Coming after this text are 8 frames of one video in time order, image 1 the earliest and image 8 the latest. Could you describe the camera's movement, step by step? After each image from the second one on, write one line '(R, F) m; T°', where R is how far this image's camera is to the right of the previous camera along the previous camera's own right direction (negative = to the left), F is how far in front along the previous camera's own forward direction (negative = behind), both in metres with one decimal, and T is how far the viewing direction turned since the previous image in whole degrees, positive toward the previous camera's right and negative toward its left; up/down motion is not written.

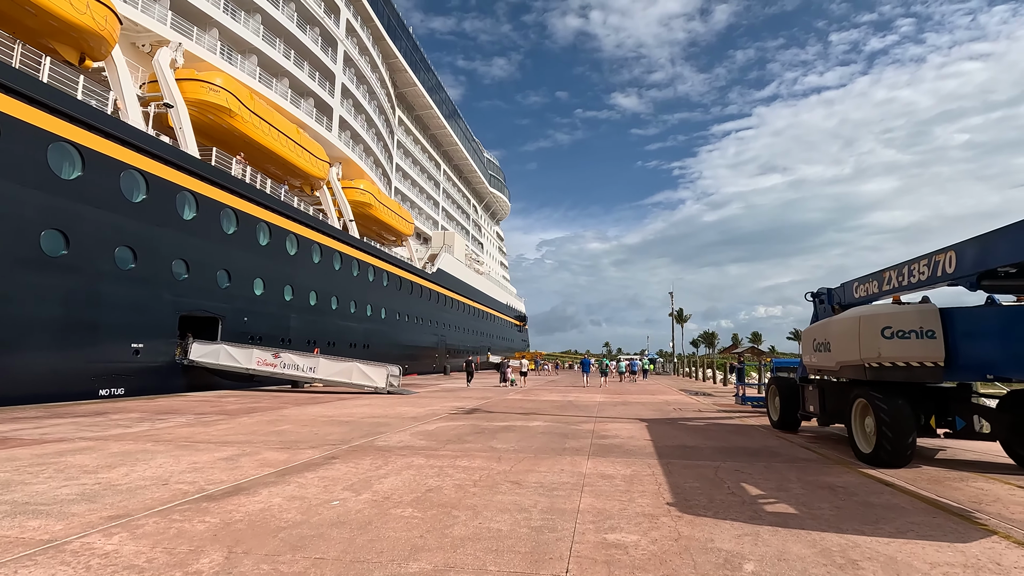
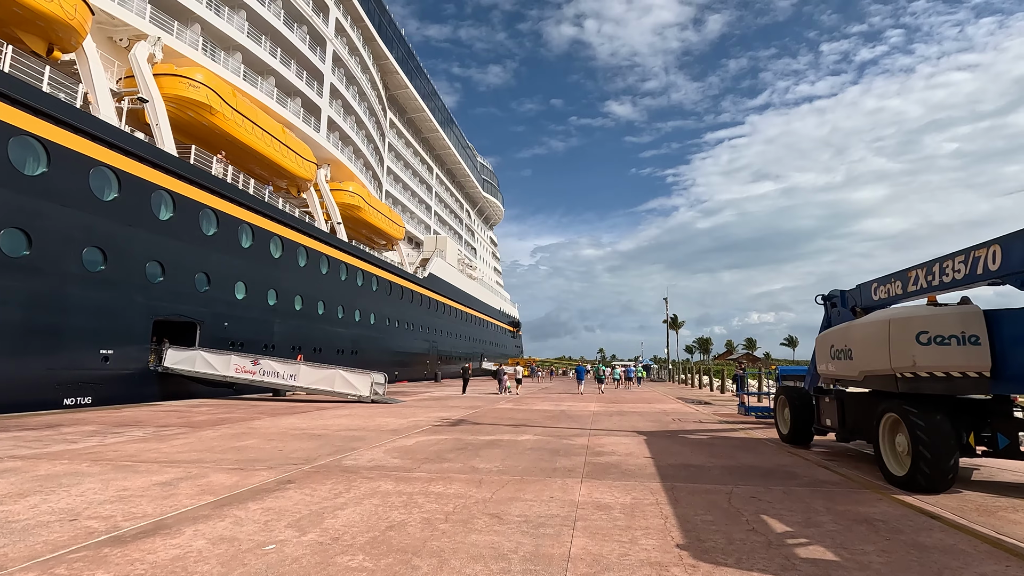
(+0.1, +0.6) m; +1°
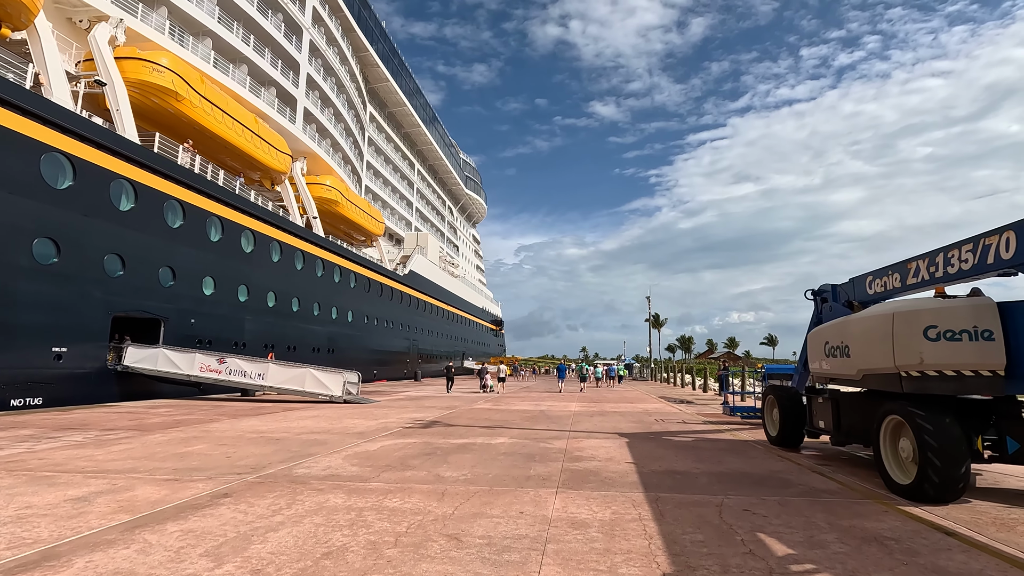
(+0.1, +0.4) m; +2°
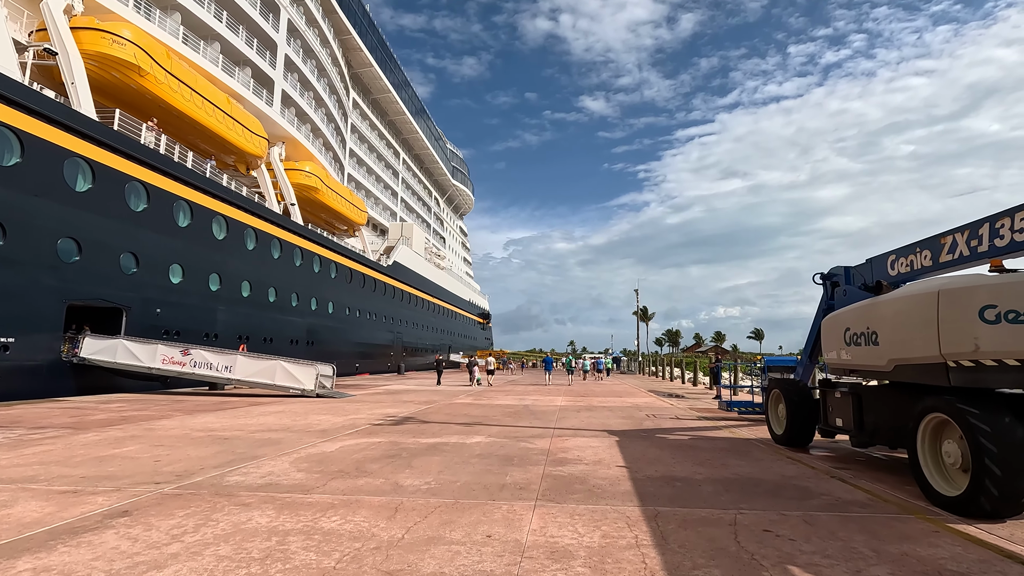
(+0.1, +0.6) m; +1°
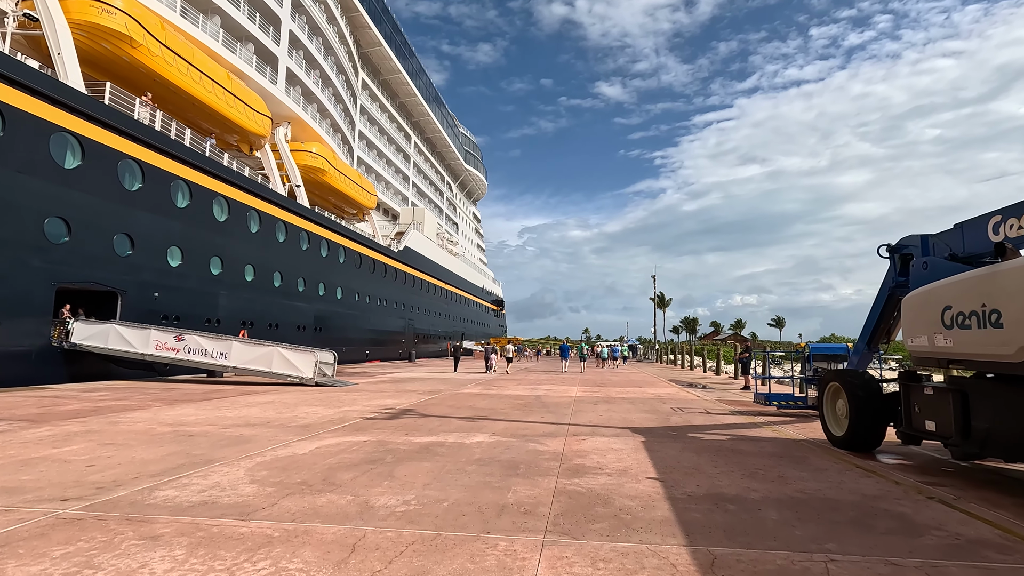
(+0.1, +0.8) m; -2°
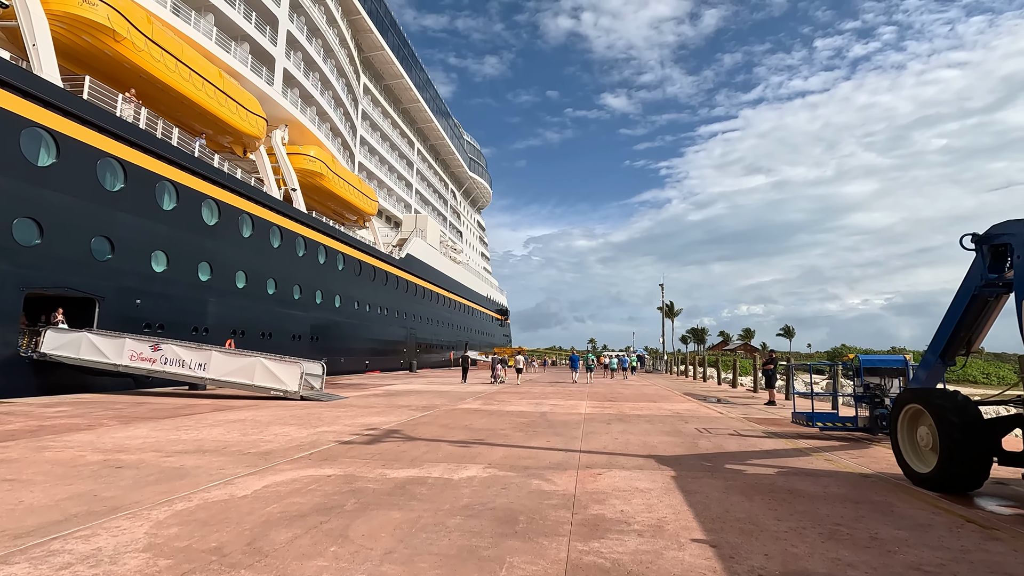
(0.0, +0.9) m; -1°
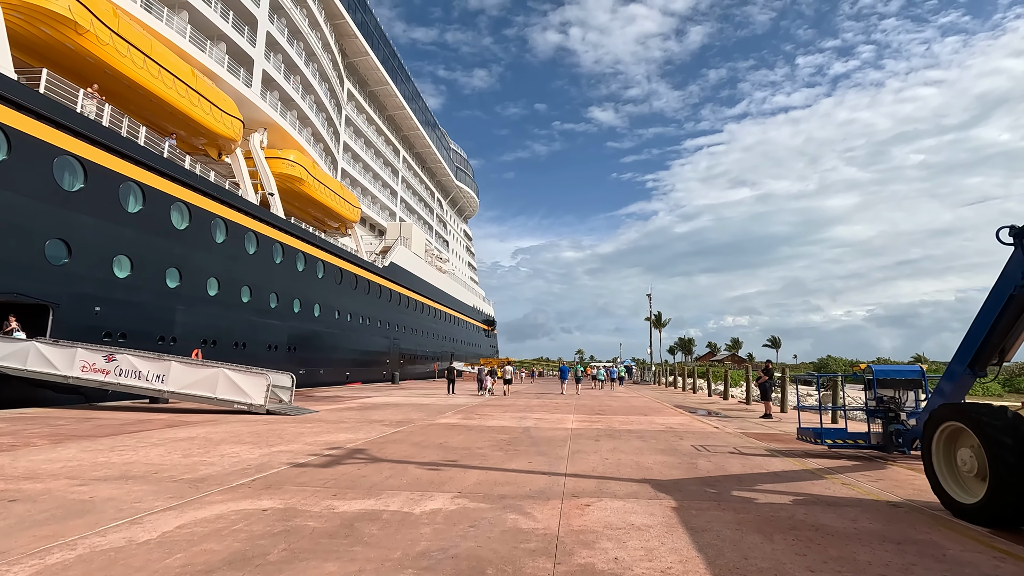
(+0.1, +0.6) m; +1°
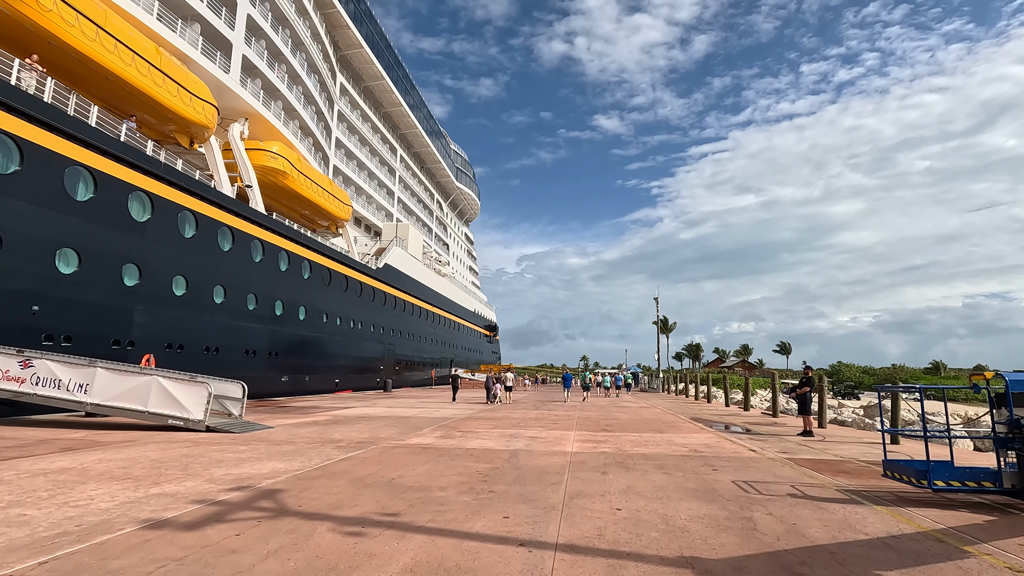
(+0.2, +1.5) m; -1°
